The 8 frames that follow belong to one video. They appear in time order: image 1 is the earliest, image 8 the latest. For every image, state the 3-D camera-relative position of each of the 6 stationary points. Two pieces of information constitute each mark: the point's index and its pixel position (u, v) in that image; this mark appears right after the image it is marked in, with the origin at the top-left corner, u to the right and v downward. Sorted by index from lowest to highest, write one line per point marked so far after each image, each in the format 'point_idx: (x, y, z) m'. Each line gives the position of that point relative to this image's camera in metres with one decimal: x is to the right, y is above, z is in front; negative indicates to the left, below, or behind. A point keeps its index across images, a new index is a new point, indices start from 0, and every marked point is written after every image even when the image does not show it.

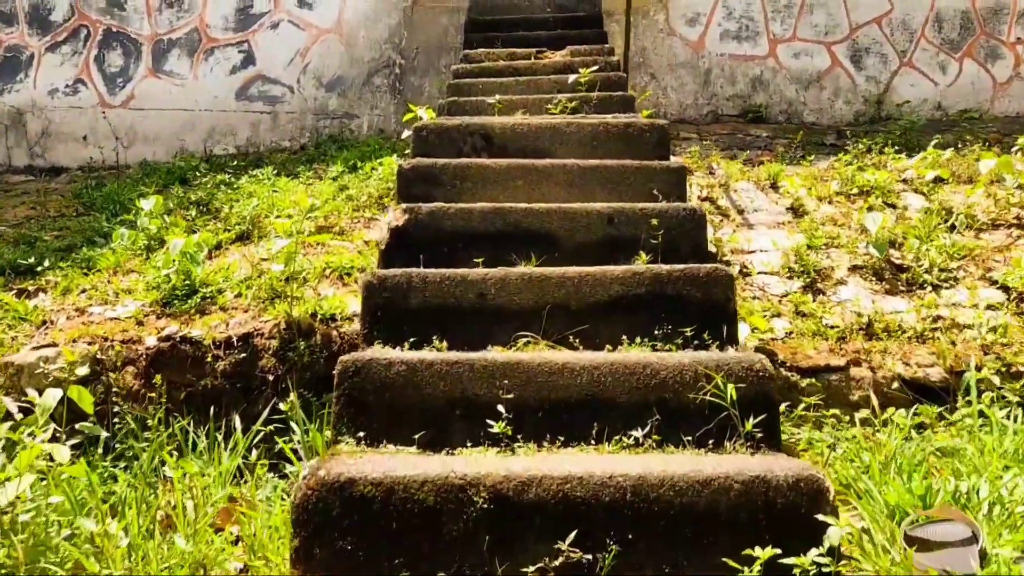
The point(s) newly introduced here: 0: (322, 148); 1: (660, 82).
0: (-1.2, +0.9, +5.4) m
1: (+1.0, +1.4, +5.8) m
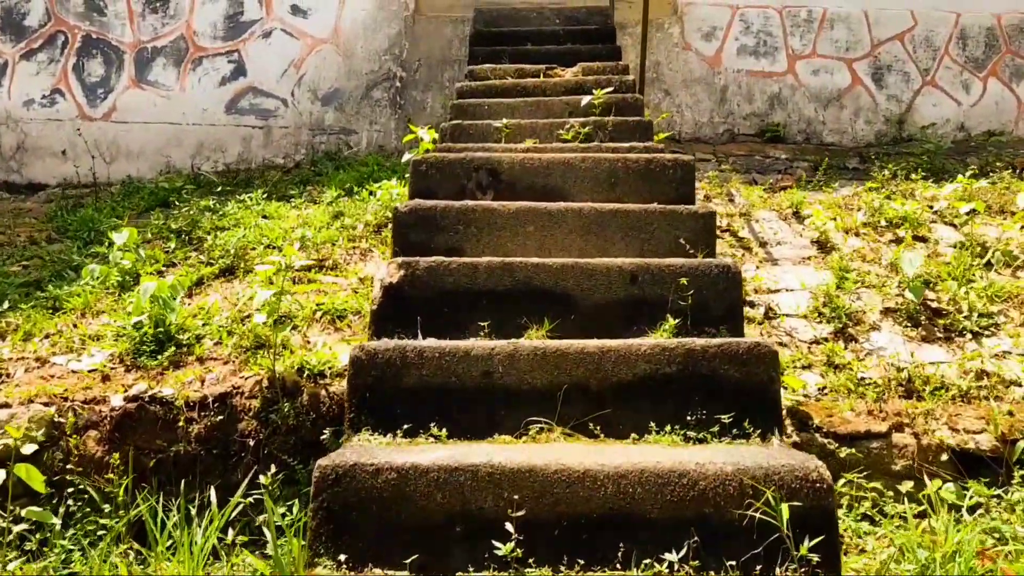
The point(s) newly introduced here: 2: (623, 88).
0: (-1.2, +0.7, +5.2) m
1: (+1.1, +1.2, +5.6) m
2: (+0.5, +0.9, +4.1) m
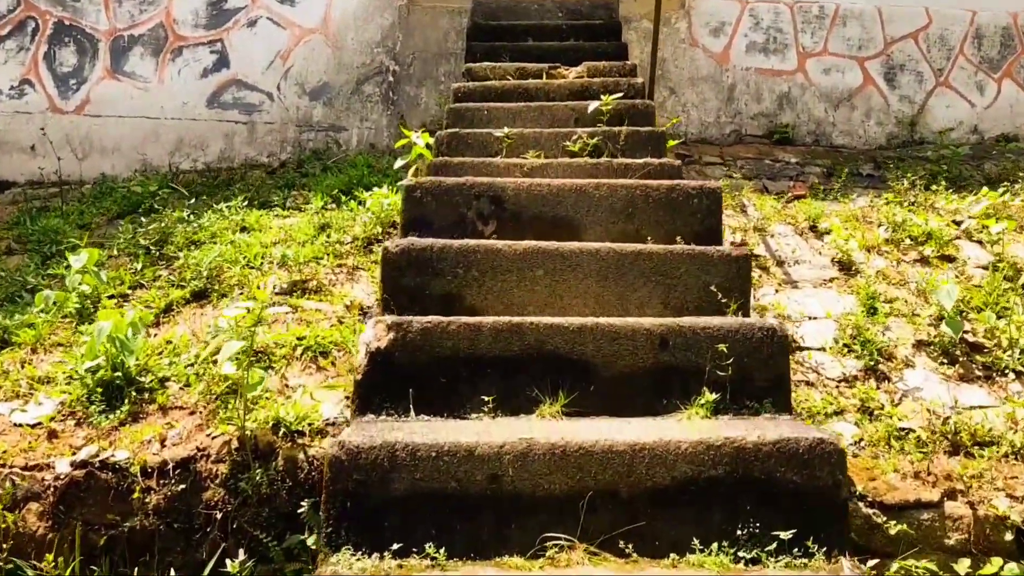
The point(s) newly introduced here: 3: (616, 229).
0: (-1.2, +0.7, +4.9) m
1: (+1.0, +1.2, +5.3) m
2: (+0.5, +0.8, +3.8) m
3: (+0.3, +0.2, +2.3) m
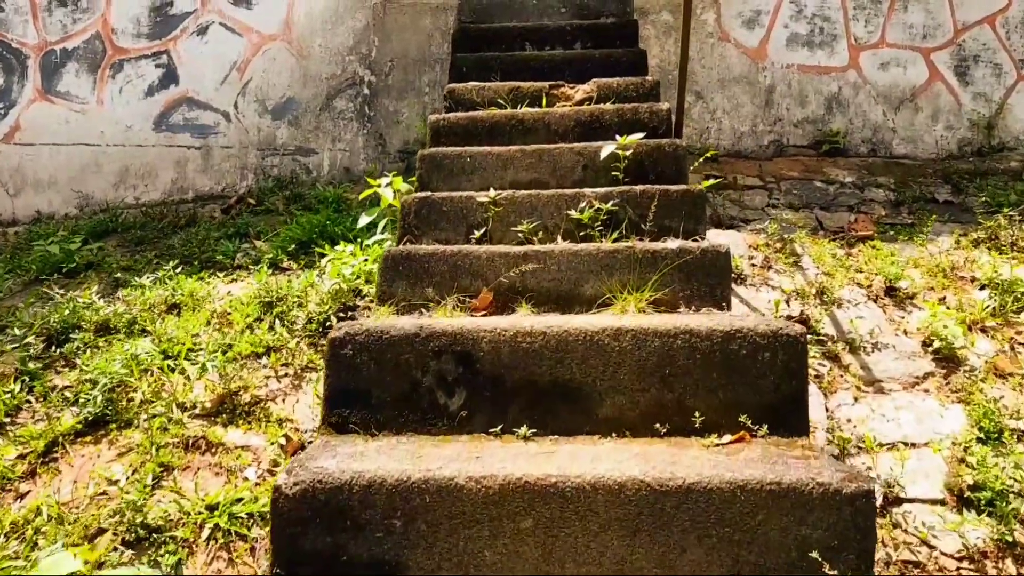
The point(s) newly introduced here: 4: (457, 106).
0: (-1.2, +0.4, +4.1) m
1: (+1.0, +1.0, +4.4) m
2: (+0.5, +0.6, +3.0) m
3: (+0.2, -0.2, +1.5) m
4: (-0.2, +0.7, +3.5) m
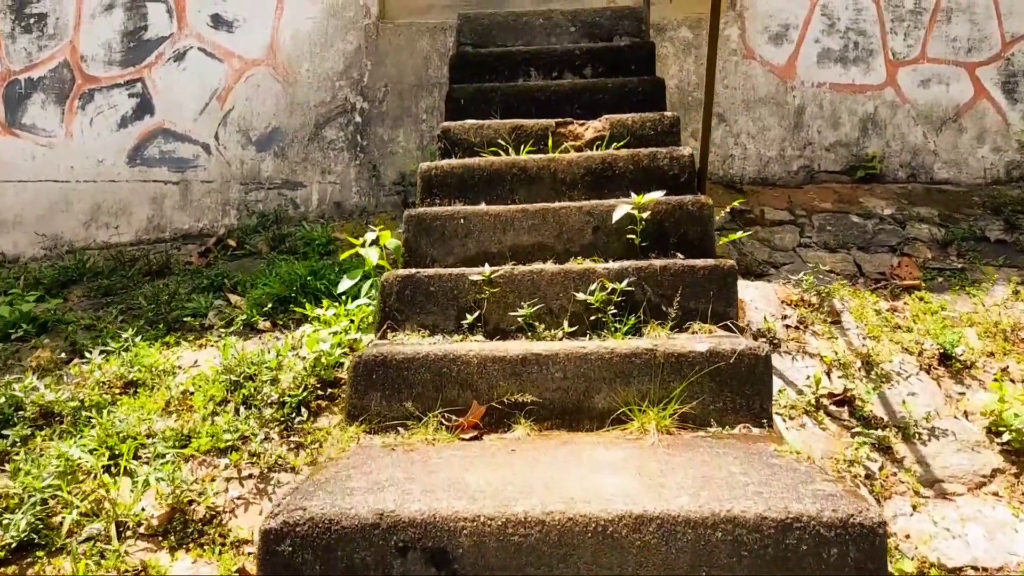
0: (-1.2, +0.2, +3.8) m
1: (+1.1, +0.8, +4.1) m
2: (+0.5, +0.4, +2.6) m
3: (+0.2, -0.4, +1.1) m
4: (-0.2, +0.5, +3.1) m
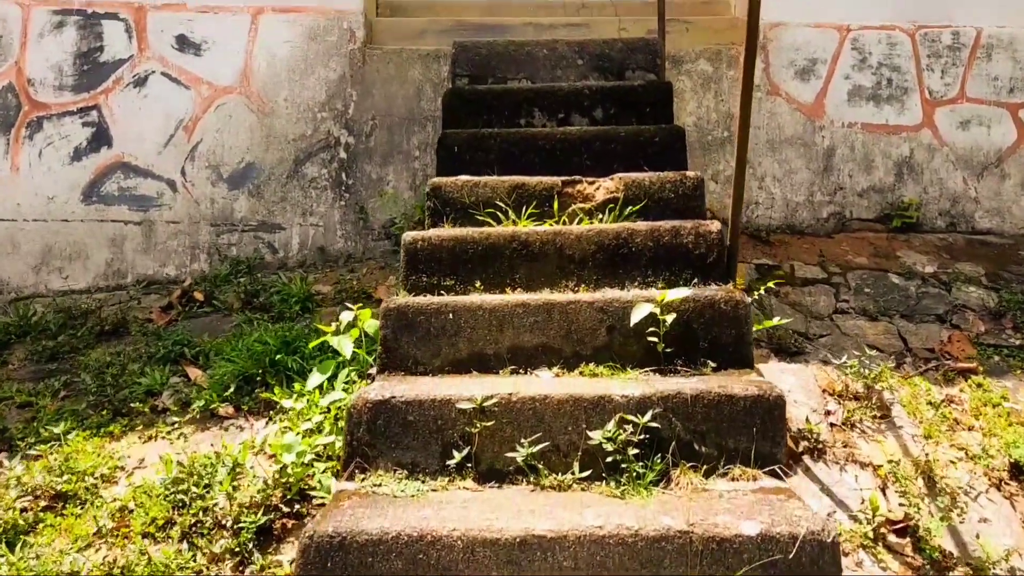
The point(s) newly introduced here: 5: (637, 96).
0: (-1.2, -0.1, +3.4) m
1: (+1.0, +0.5, +3.7) m
2: (+0.5, +0.1, +2.2) m
3: (+0.2, -0.7, +0.8) m
4: (-0.2, +0.3, +2.8) m
5: (+0.5, +0.7, +3.0) m
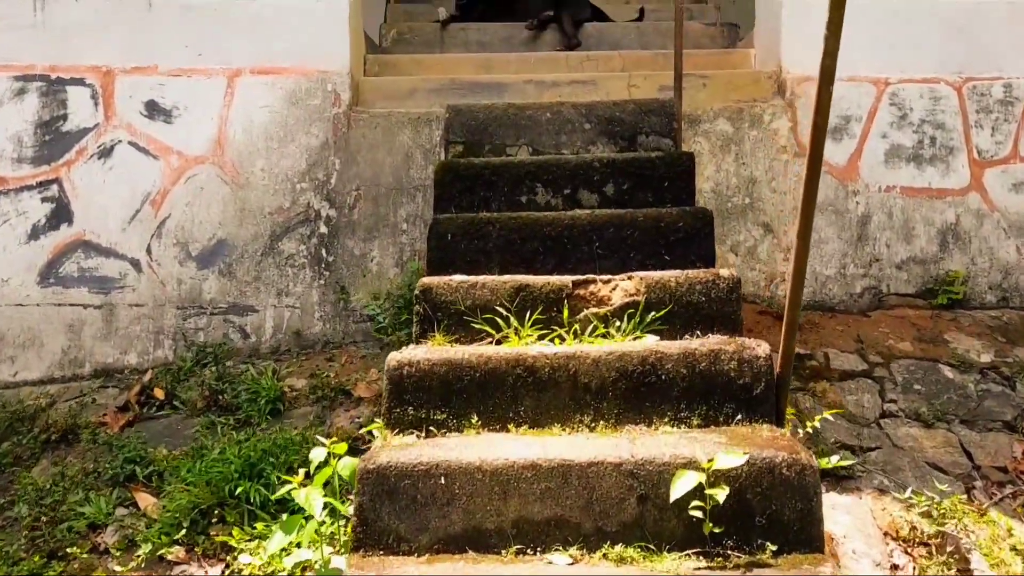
0: (-1.2, -0.4, +3.0) m
1: (+1.0, +0.2, +3.3) m
2: (+0.5, -0.2, +1.8) m
3: (+0.2, -1.0, +0.4) m
4: (-0.2, -0.1, +2.4) m
5: (+0.5, +0.4, +2.7) m
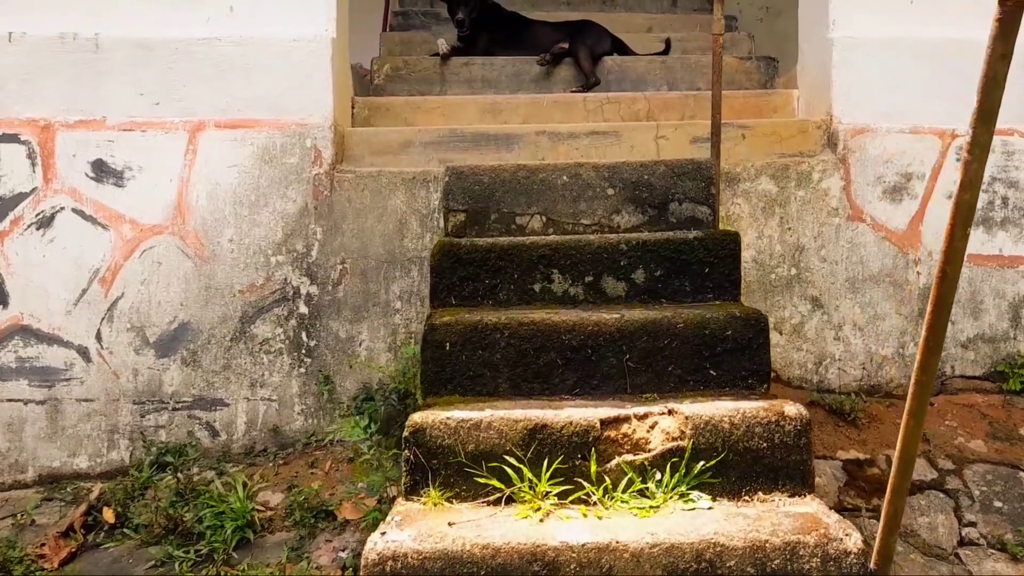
0: (-1.1, -0.7, +2.6) m
1: (+1.1, -0.1, +2.8) m
2: (+0.5, -0.5, +1.4) m
3: (+0.3, -1.3, -0.1) m
4: (-0.2, -0.4, +1.9) m
5: (+0.5, 0.0, +2.2) m
